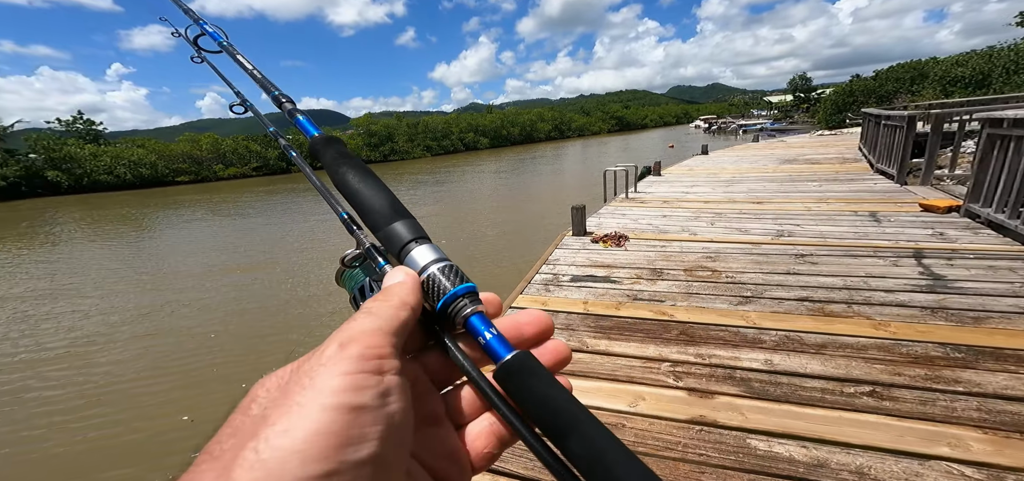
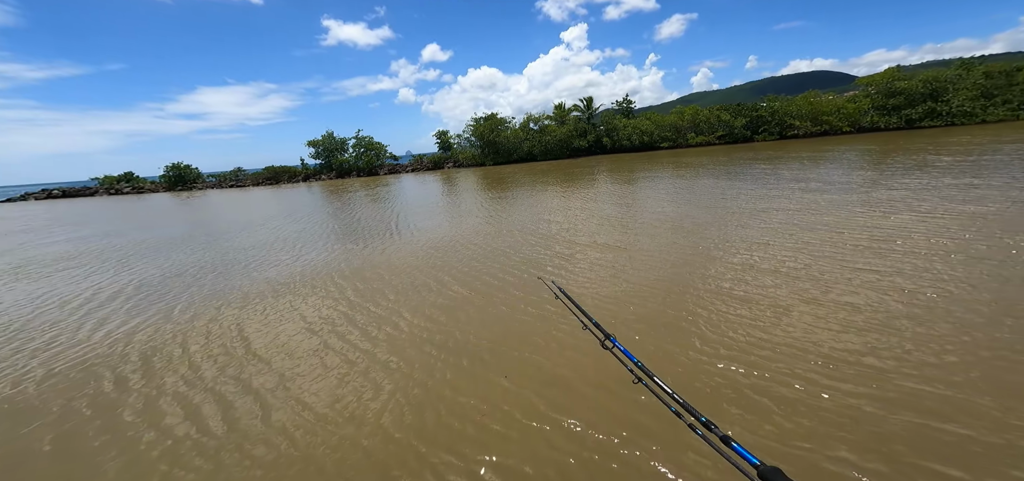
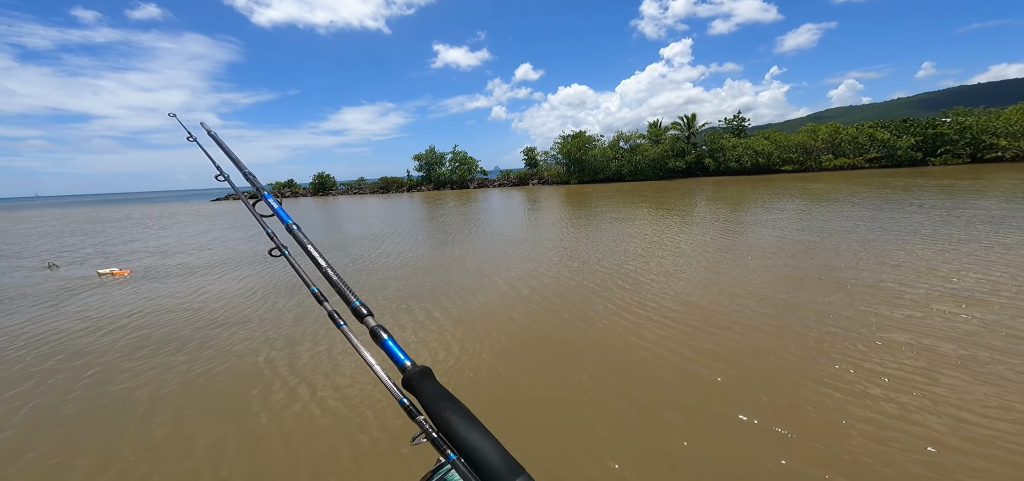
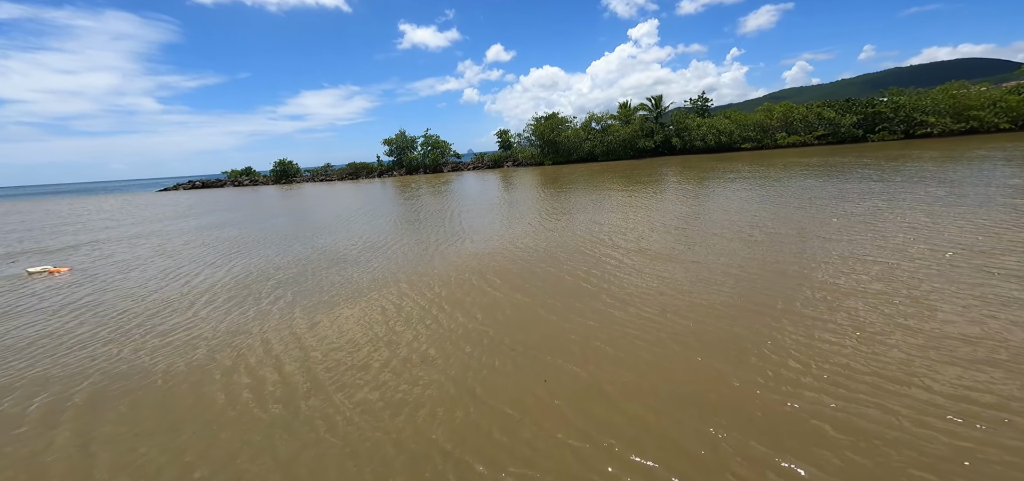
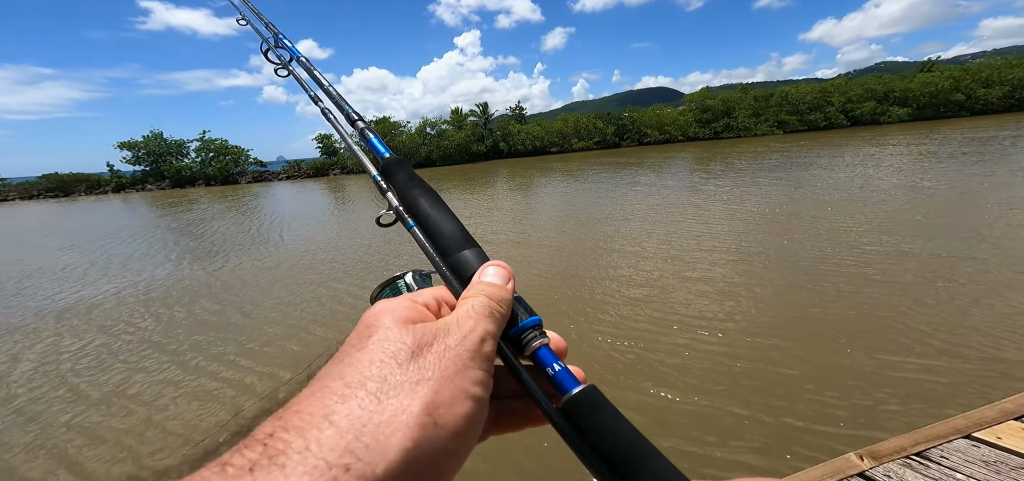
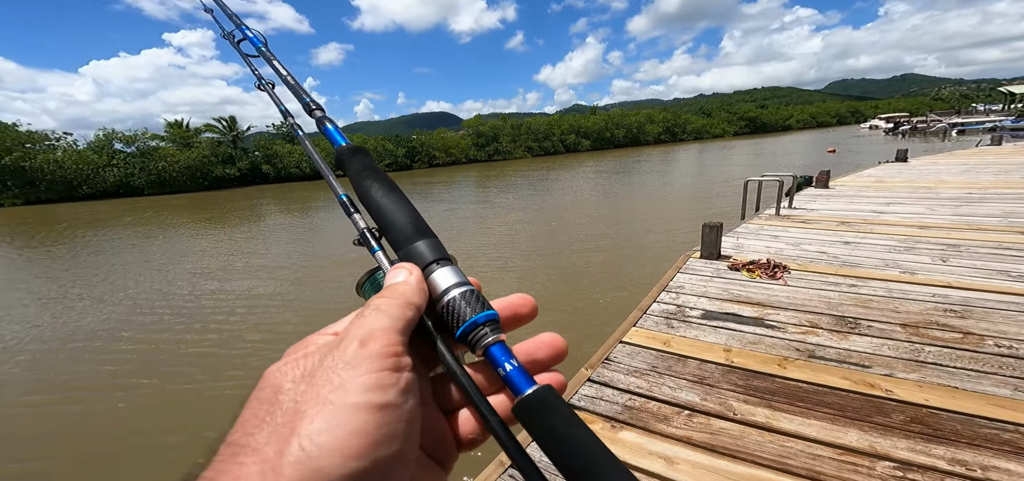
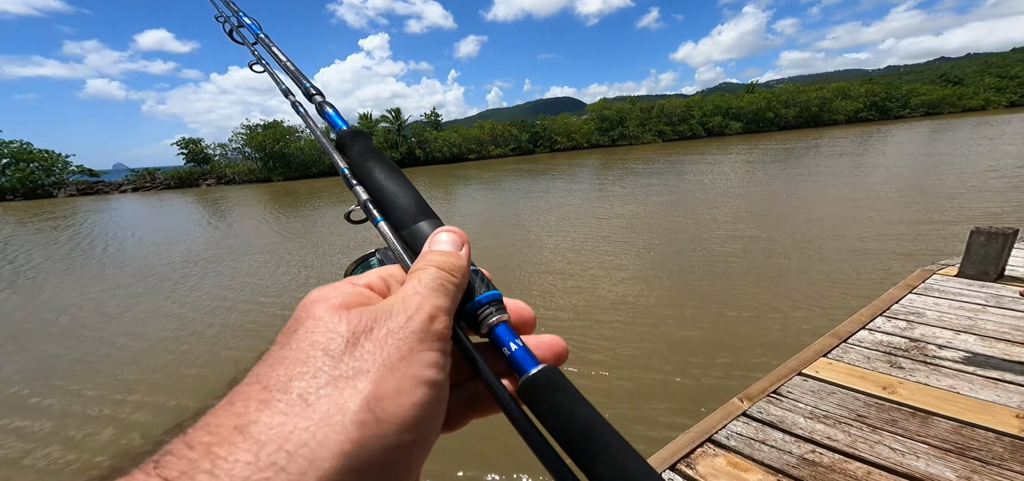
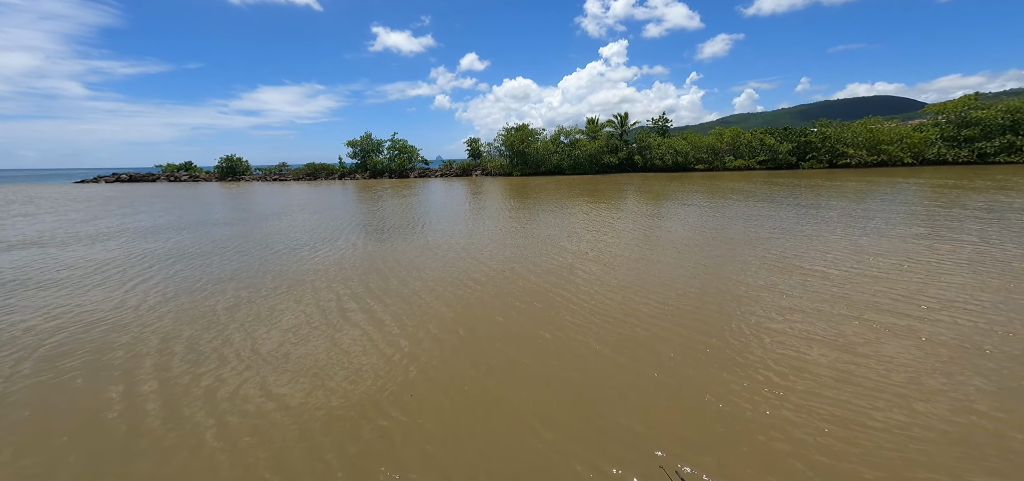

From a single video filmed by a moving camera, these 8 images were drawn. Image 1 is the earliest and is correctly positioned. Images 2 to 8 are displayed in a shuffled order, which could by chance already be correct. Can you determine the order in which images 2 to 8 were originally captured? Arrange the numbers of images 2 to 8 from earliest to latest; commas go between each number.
6, 7, 5, 2, 4, 8, 3
